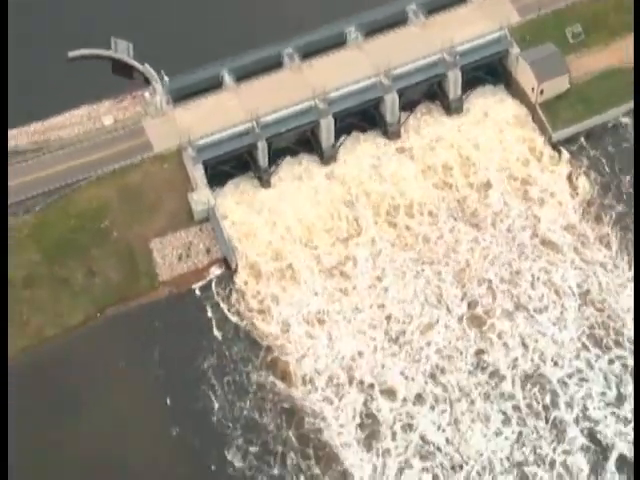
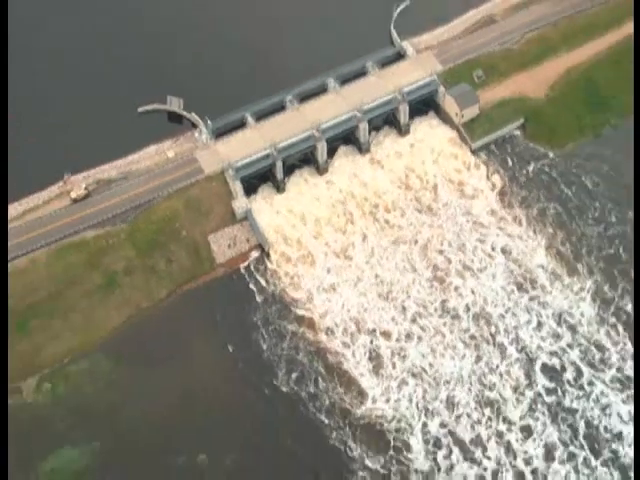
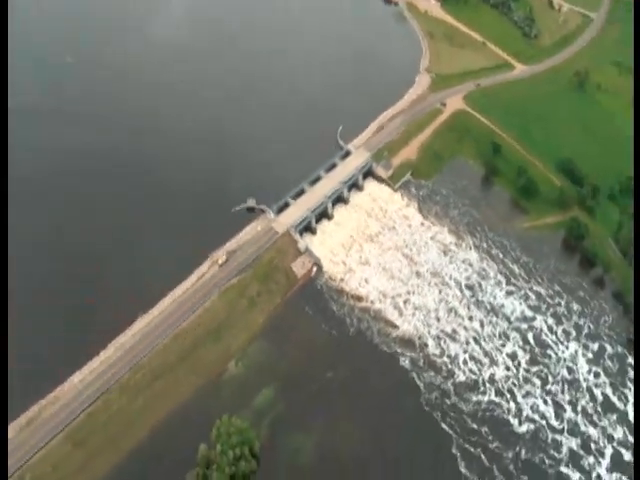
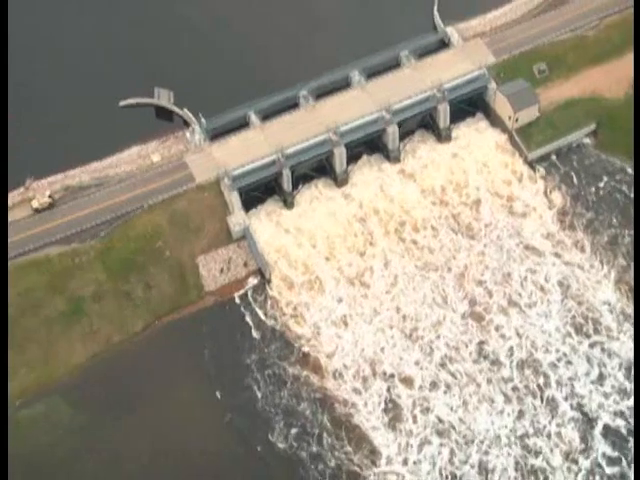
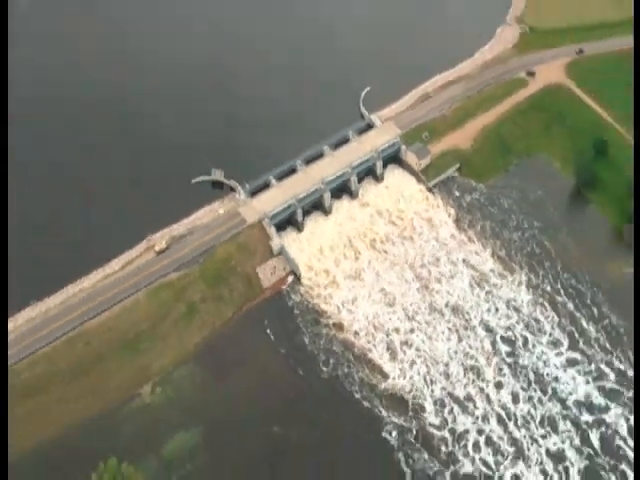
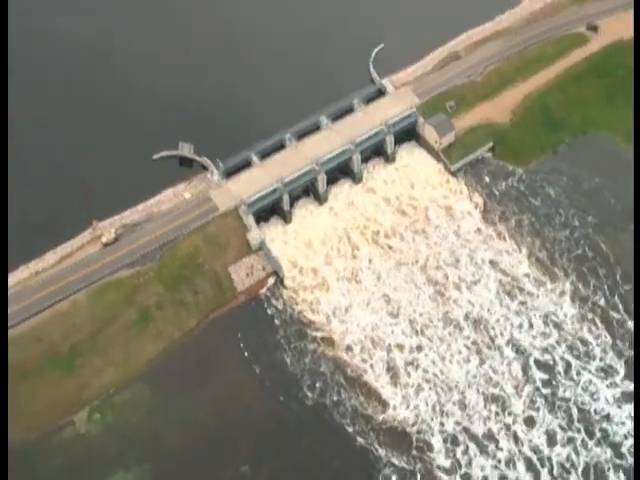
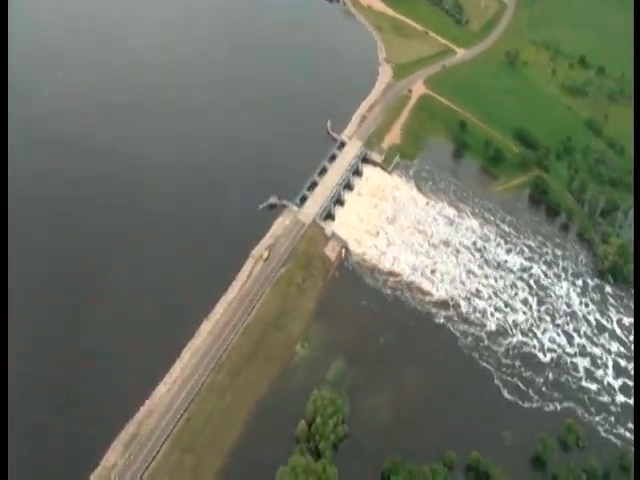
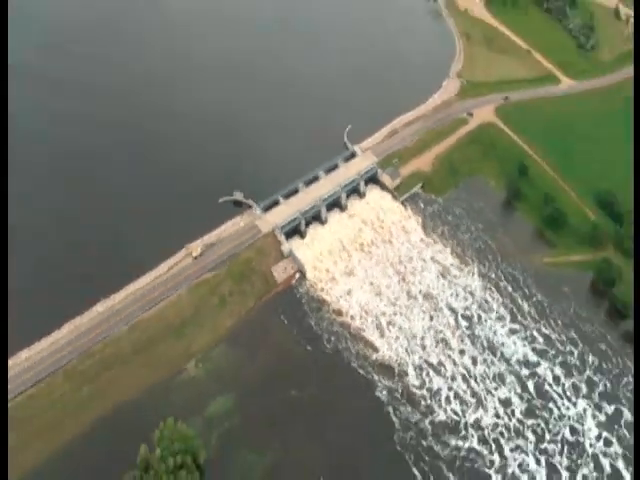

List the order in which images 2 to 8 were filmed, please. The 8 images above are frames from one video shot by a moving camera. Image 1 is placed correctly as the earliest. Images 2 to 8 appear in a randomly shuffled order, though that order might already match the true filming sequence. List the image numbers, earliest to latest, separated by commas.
4, 2, 6, 5, 8, 3, 7
